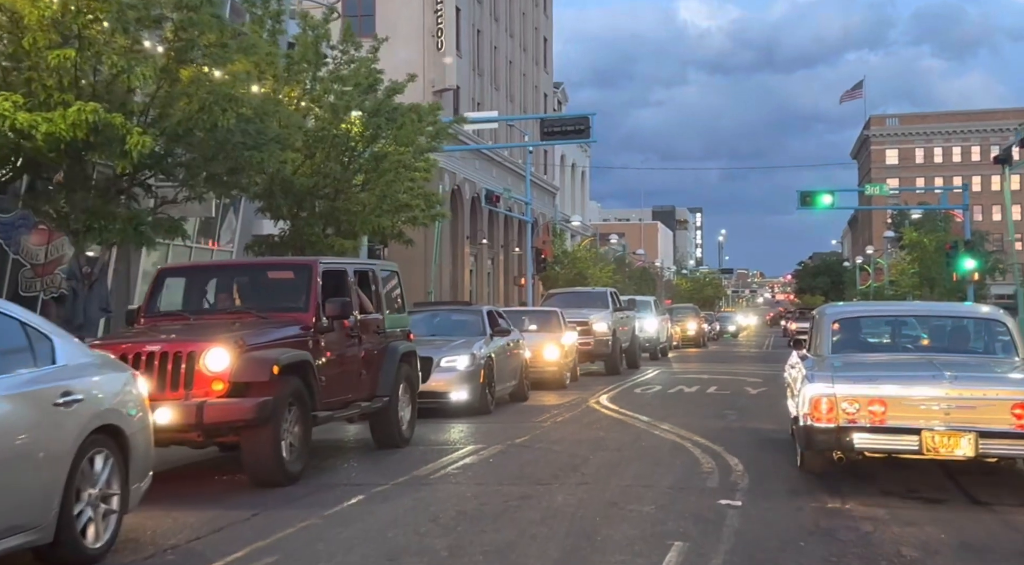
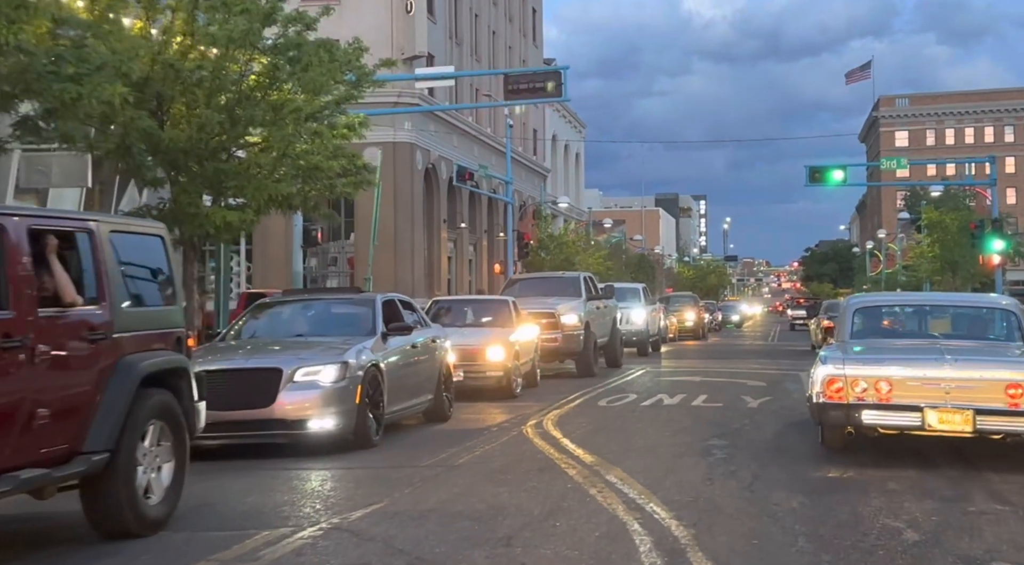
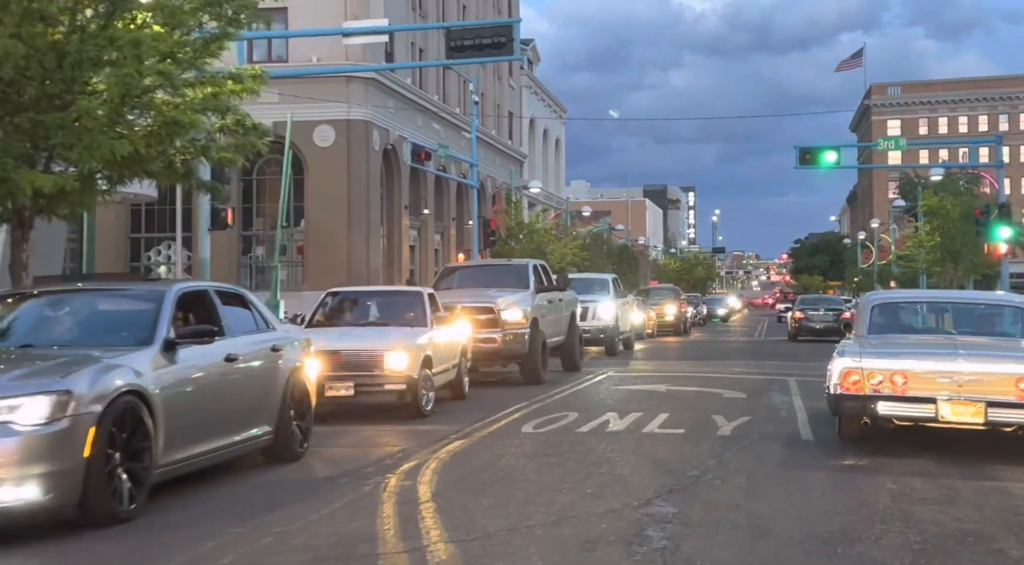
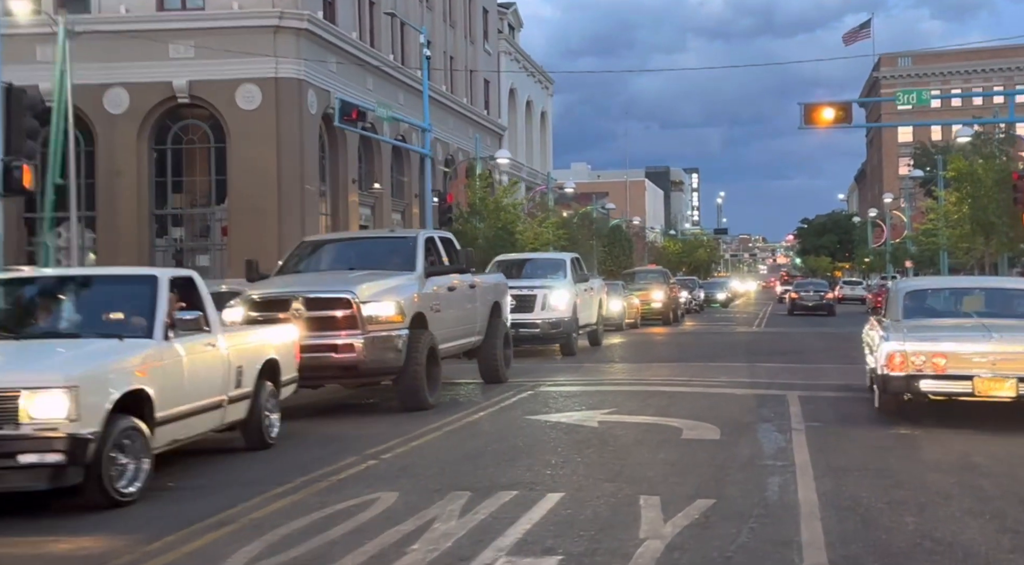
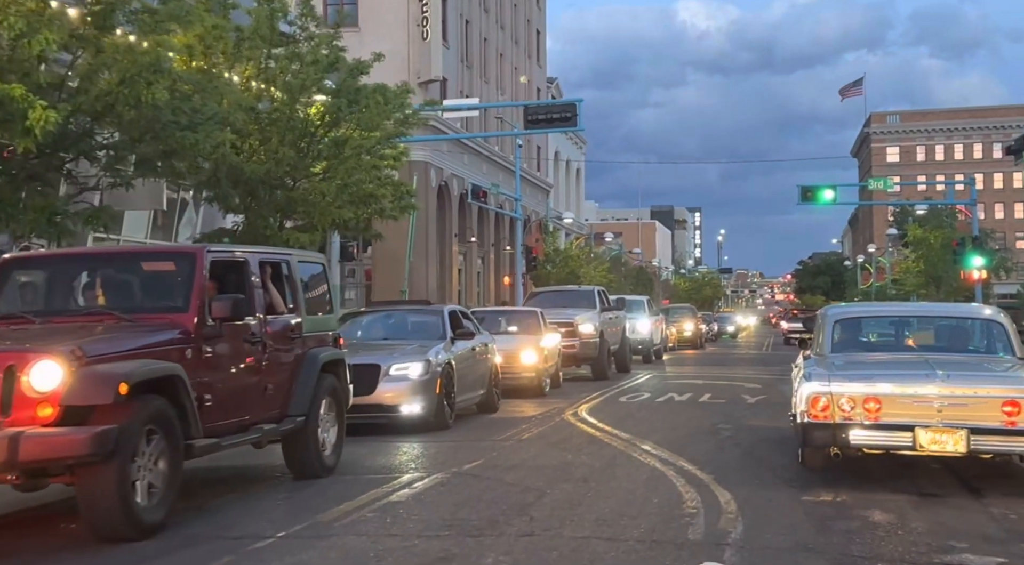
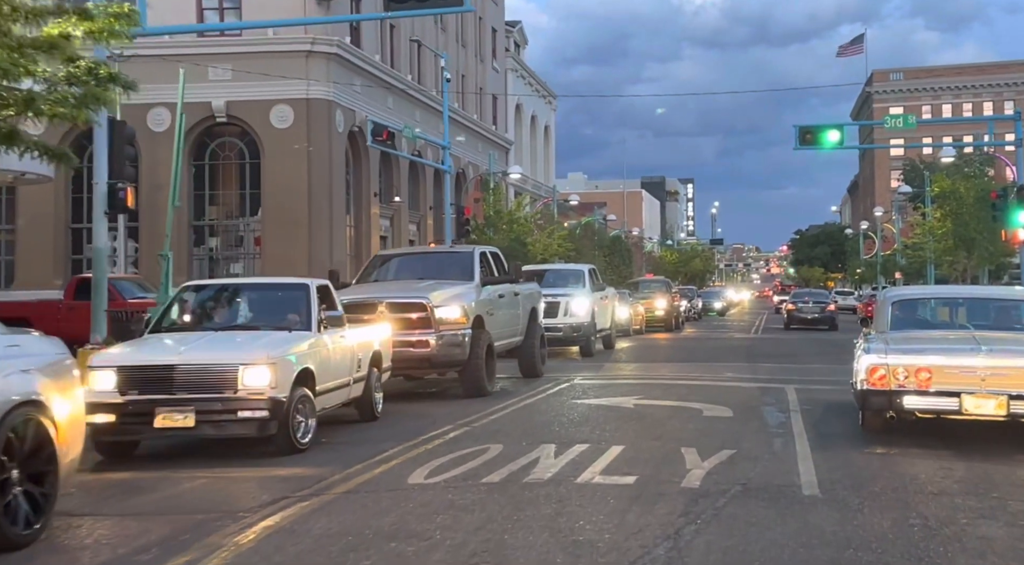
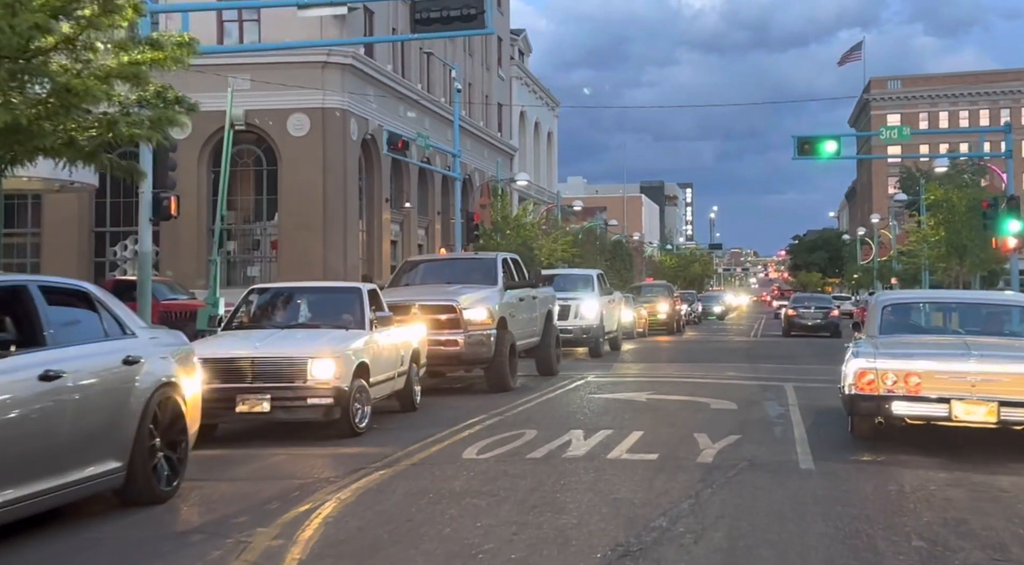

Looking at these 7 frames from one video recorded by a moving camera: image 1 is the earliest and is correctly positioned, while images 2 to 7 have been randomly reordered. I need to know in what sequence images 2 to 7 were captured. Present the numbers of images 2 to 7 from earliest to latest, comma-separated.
5, 2, 3, 7, 6, 4
